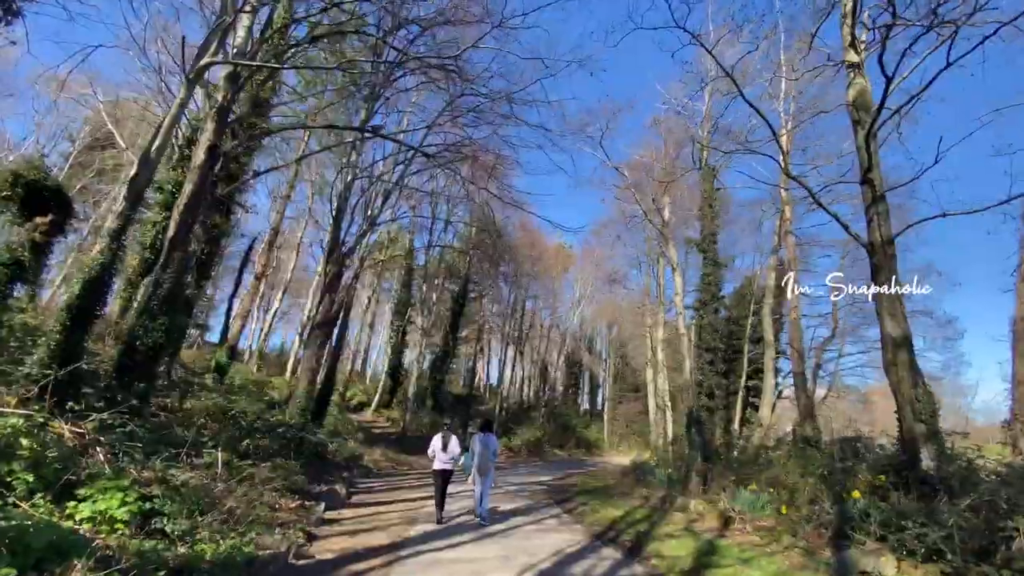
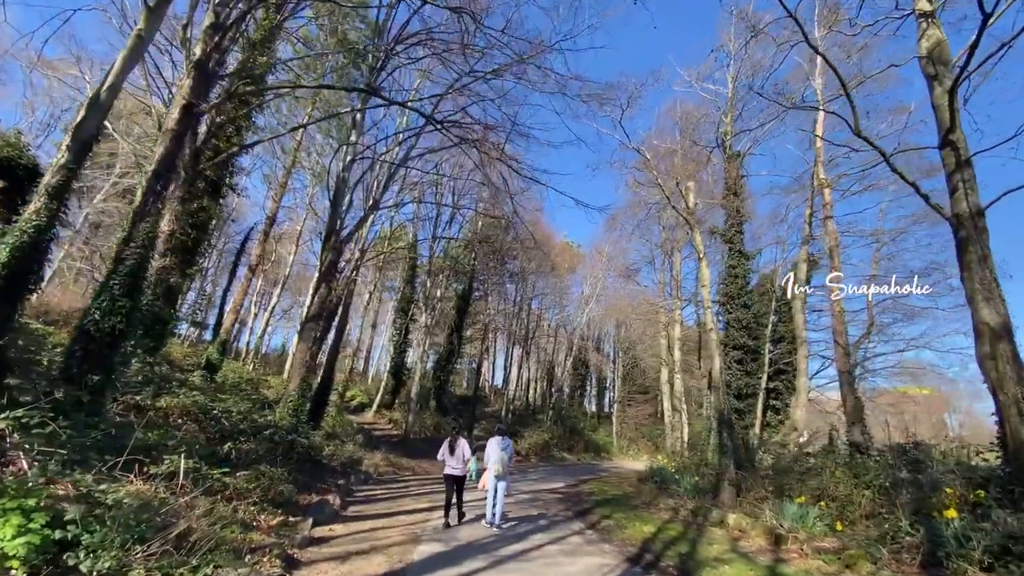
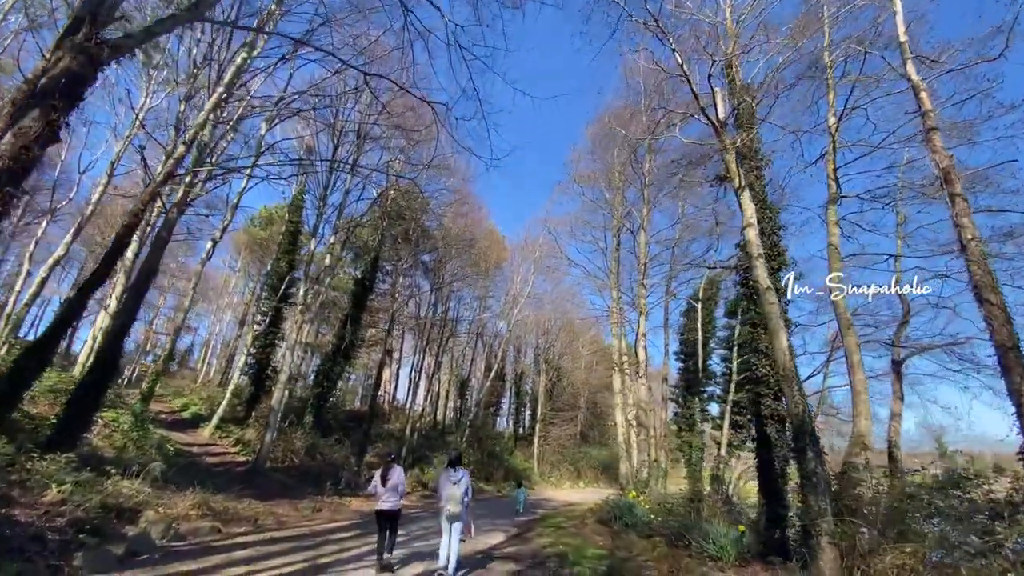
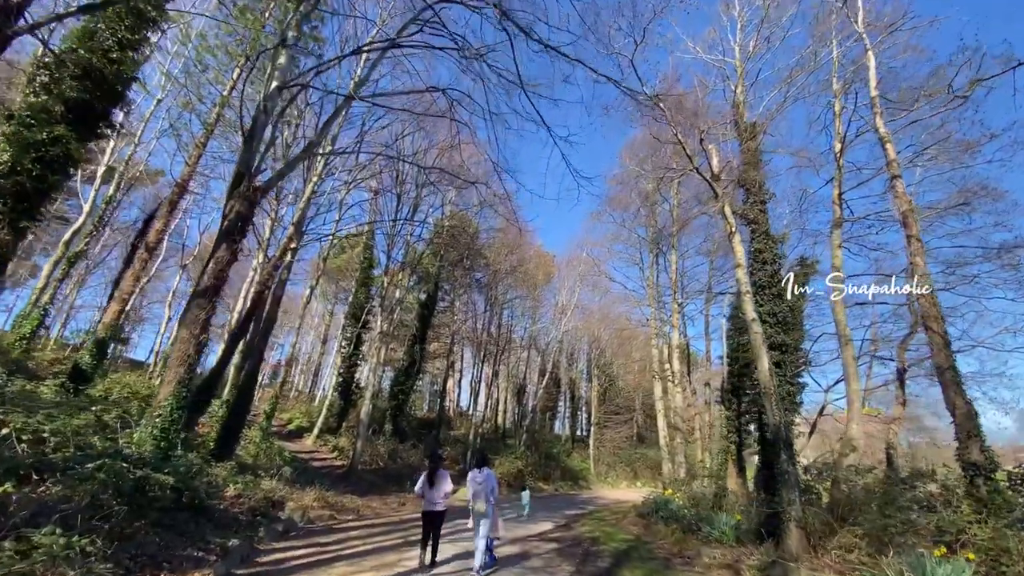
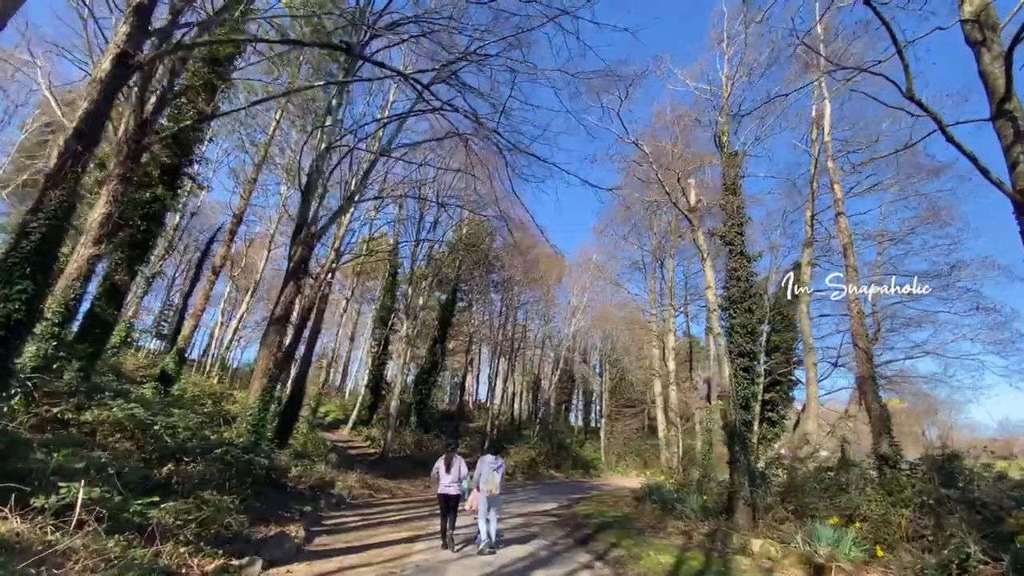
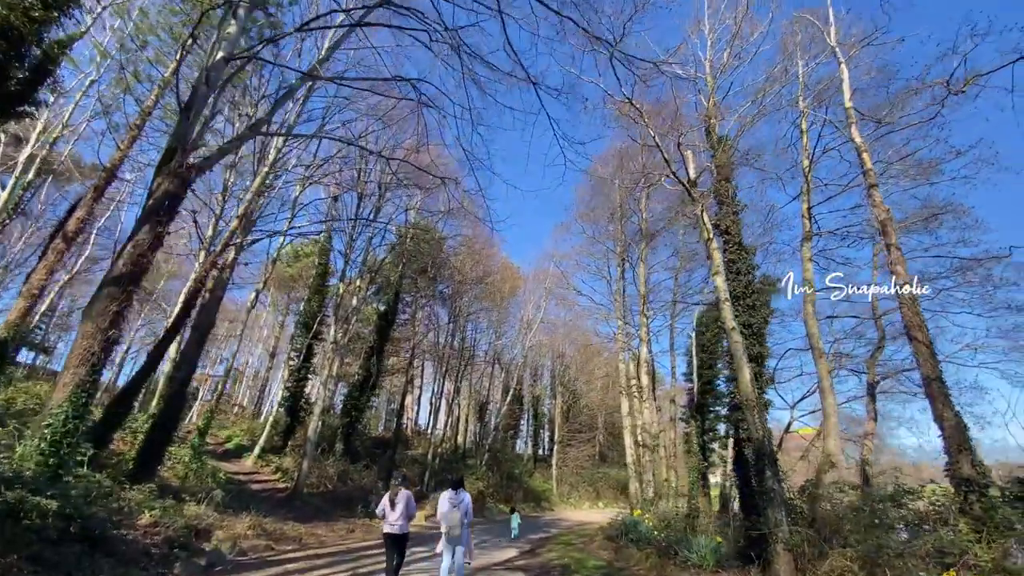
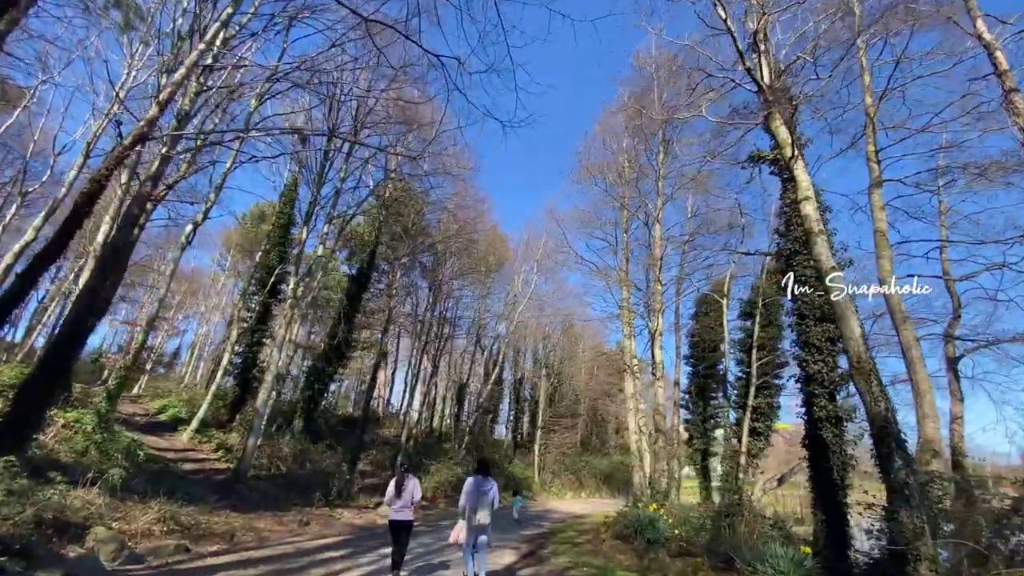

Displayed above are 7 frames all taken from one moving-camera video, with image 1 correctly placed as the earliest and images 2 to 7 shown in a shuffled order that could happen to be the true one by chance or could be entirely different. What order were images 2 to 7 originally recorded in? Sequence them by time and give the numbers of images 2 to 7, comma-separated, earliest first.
2, 5, 4, 6, 3, 7
